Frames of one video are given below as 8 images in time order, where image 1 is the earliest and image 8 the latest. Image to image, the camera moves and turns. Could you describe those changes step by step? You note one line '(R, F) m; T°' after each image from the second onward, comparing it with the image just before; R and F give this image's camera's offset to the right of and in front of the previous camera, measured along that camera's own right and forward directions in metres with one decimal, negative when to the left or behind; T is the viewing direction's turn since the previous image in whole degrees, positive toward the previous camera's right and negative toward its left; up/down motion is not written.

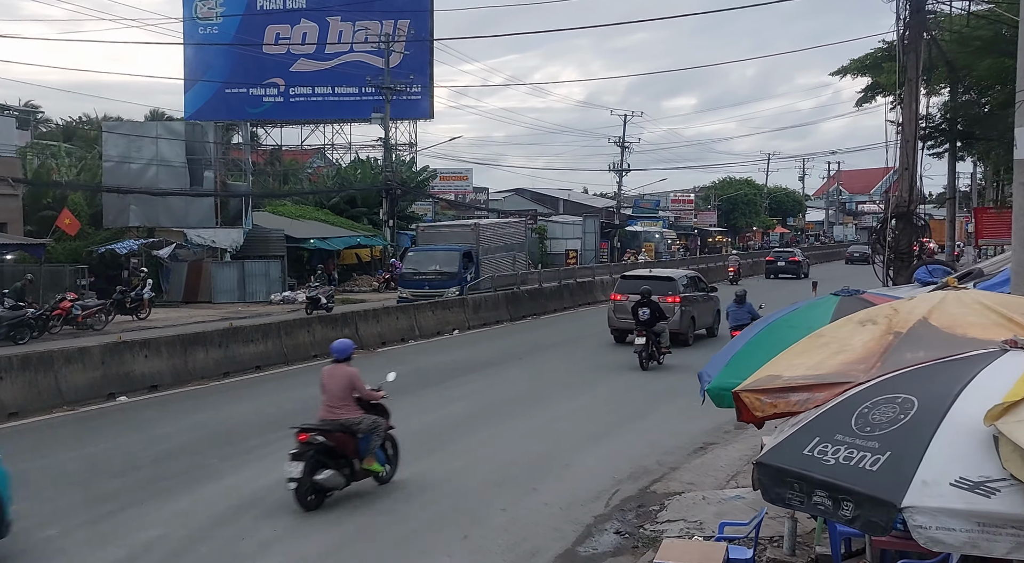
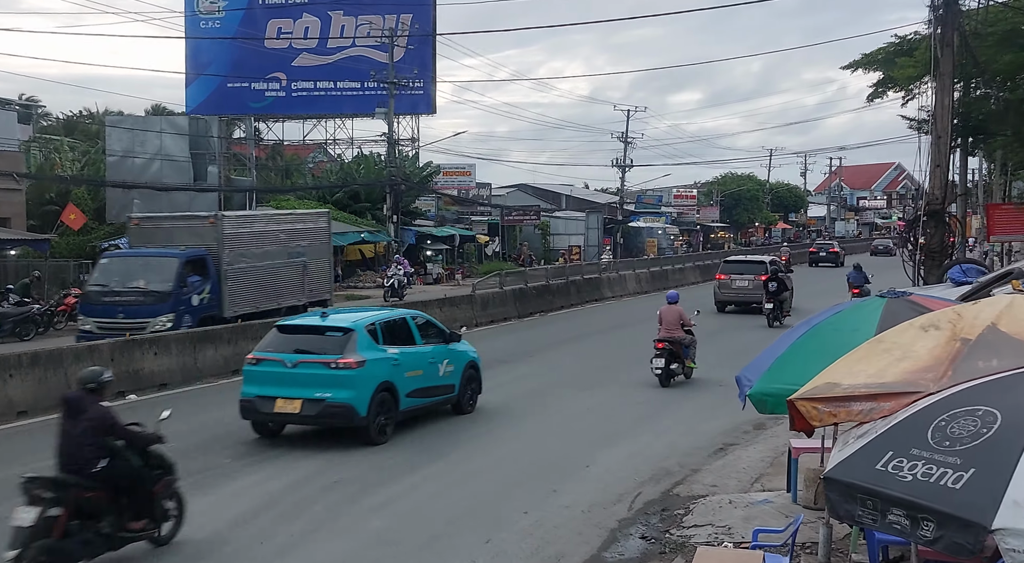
(-0.2, +0.2) m; 0°
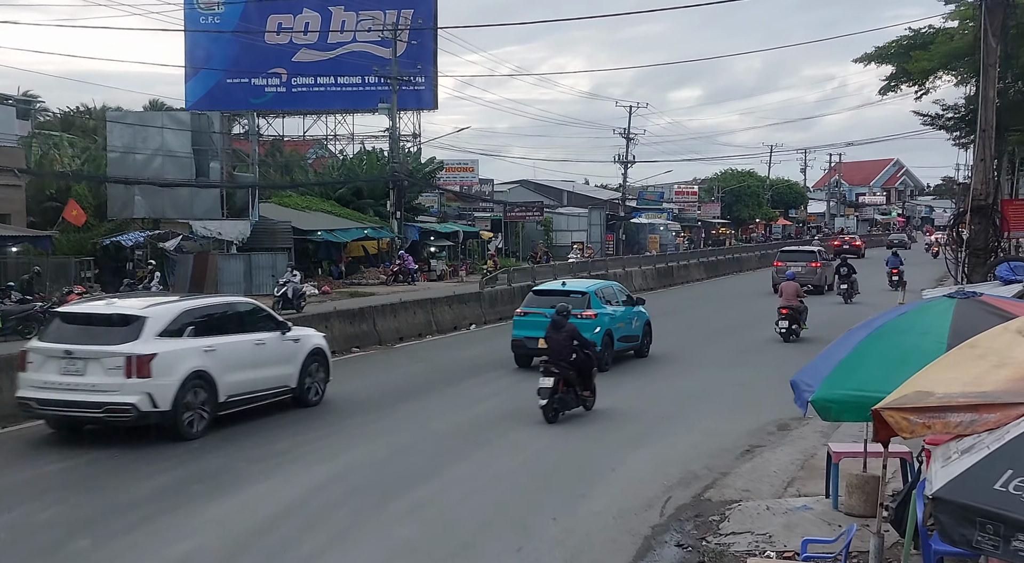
(-0.2, +0.3) m; 0°
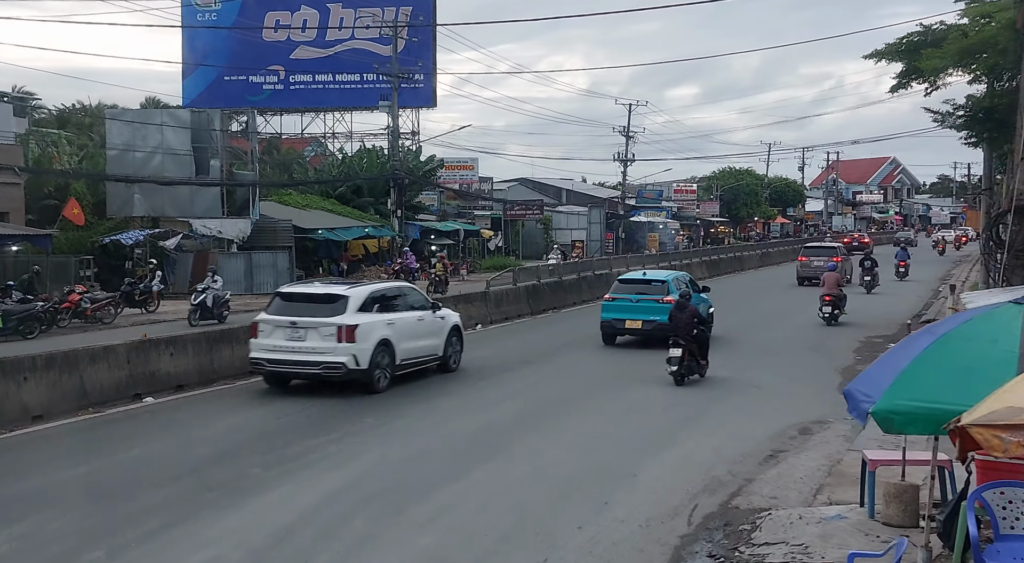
(-0.2, +0.2) m; 0°
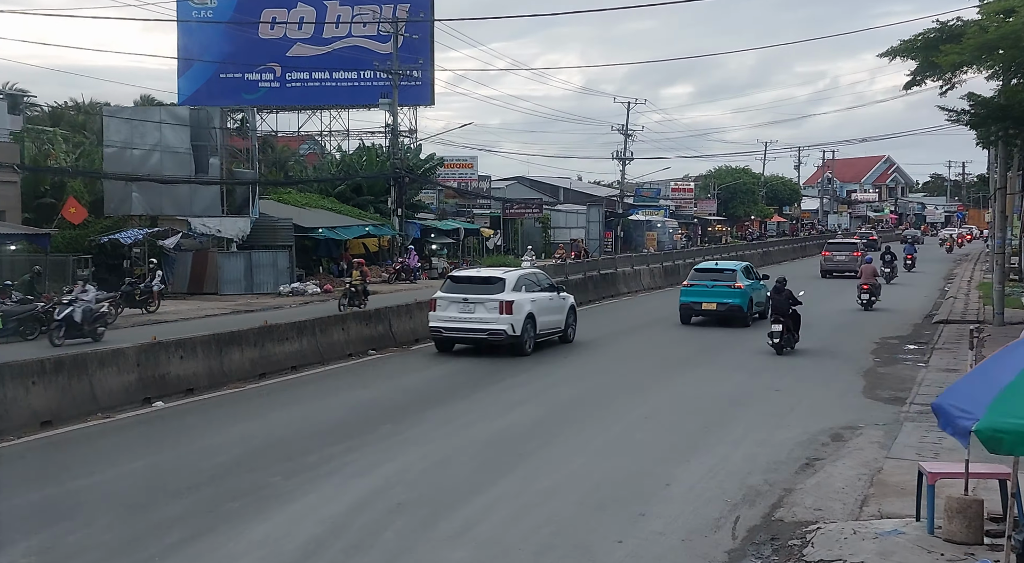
(-0.3, +0.3) m; 0°
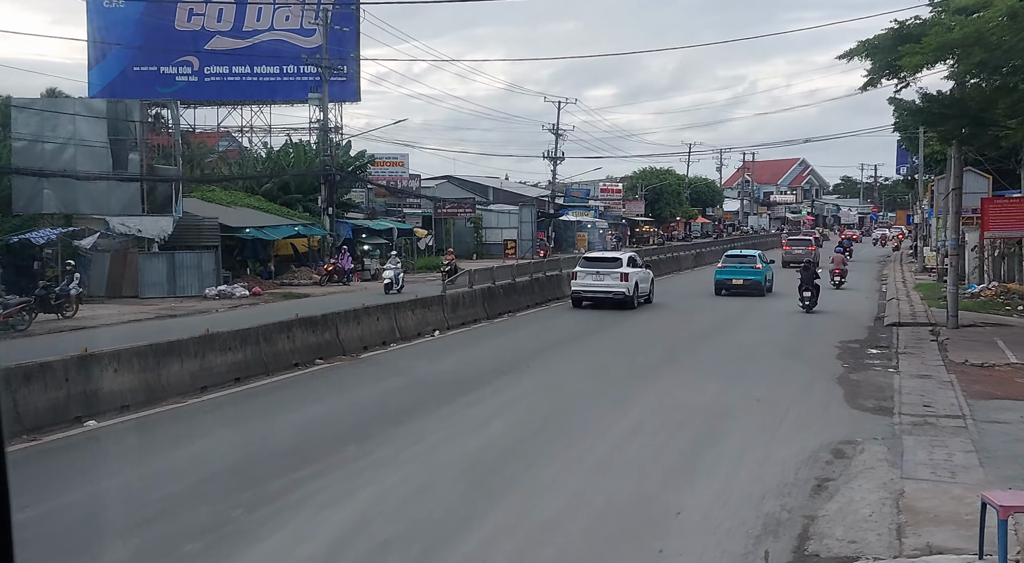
(-0.6, +1.0) m; +5°
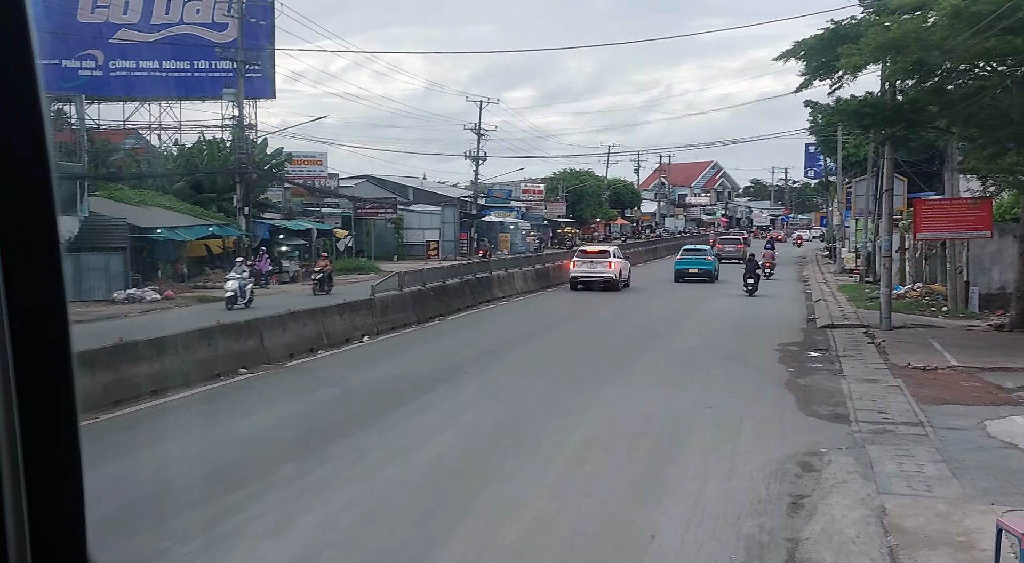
(-0.3, +0.8) m; +5°
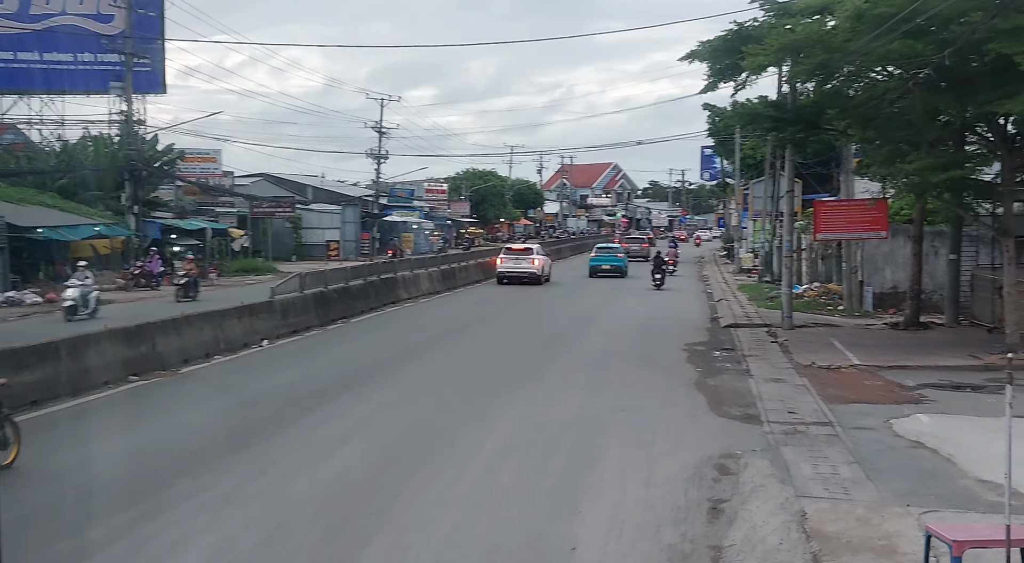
(-0.1, +0.4) m; +6°
